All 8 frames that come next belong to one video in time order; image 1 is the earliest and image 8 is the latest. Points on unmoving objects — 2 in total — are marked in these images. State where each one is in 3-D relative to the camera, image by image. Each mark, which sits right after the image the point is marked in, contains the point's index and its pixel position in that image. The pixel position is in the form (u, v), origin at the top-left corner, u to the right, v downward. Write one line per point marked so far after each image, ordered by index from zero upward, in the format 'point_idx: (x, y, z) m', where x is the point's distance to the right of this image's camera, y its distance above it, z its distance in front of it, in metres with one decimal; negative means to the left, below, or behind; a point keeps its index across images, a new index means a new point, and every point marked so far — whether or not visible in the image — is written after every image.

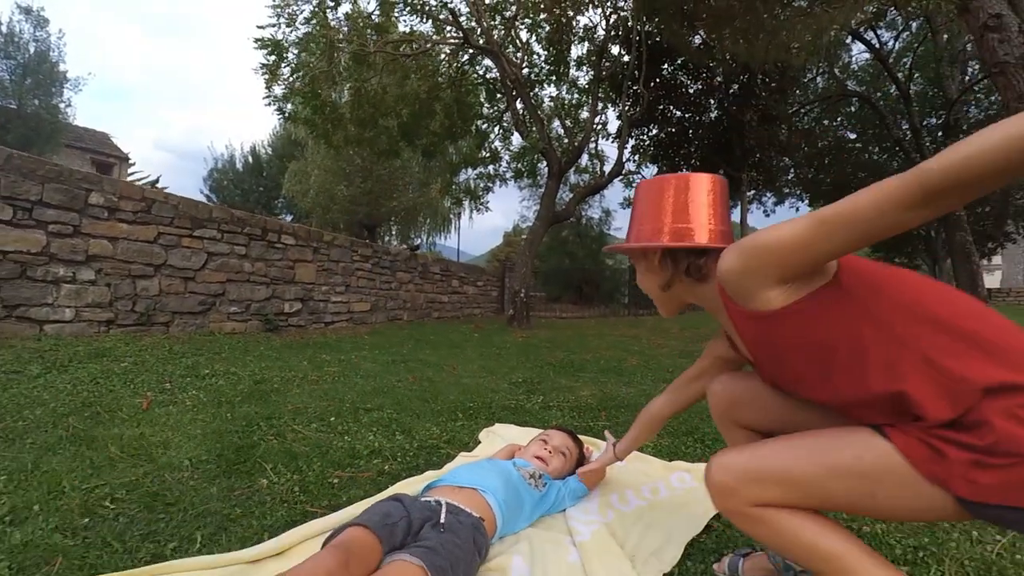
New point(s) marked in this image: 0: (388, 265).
0: (-1.9, +0.4, +9.3) m
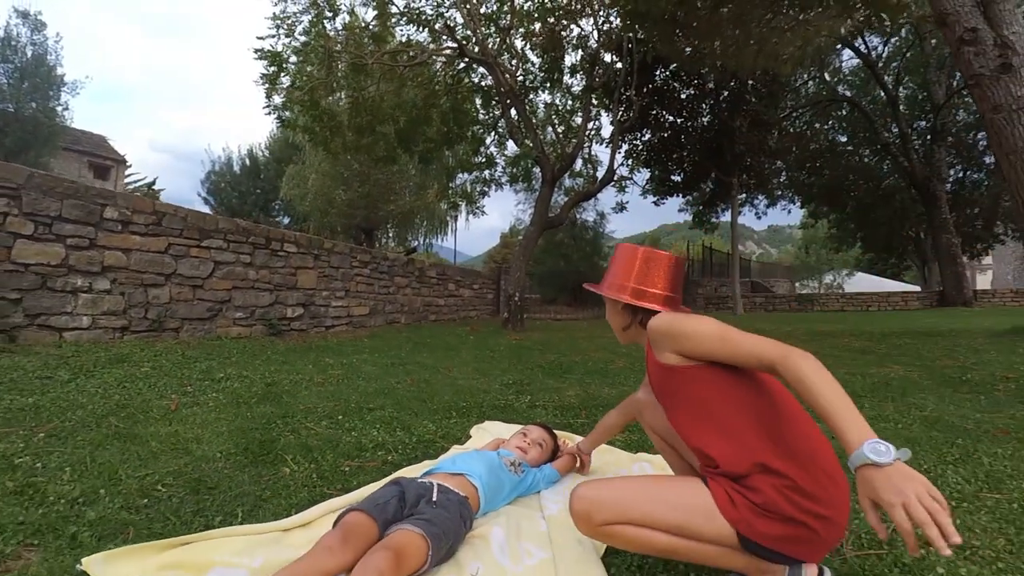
0: (-2.0, +0.3, +9.6) m
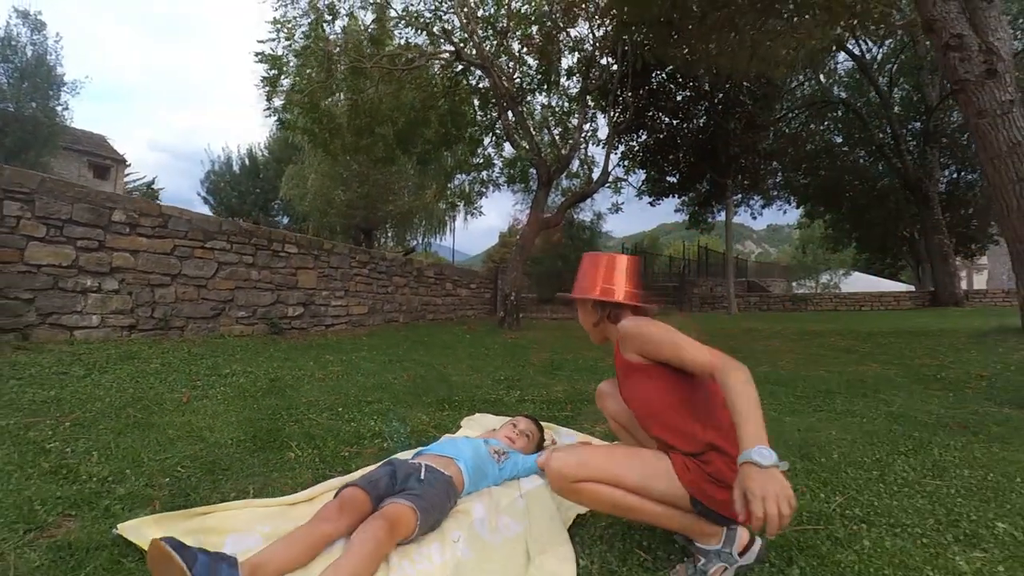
0: (-2.0, +0.3, +9.8) m
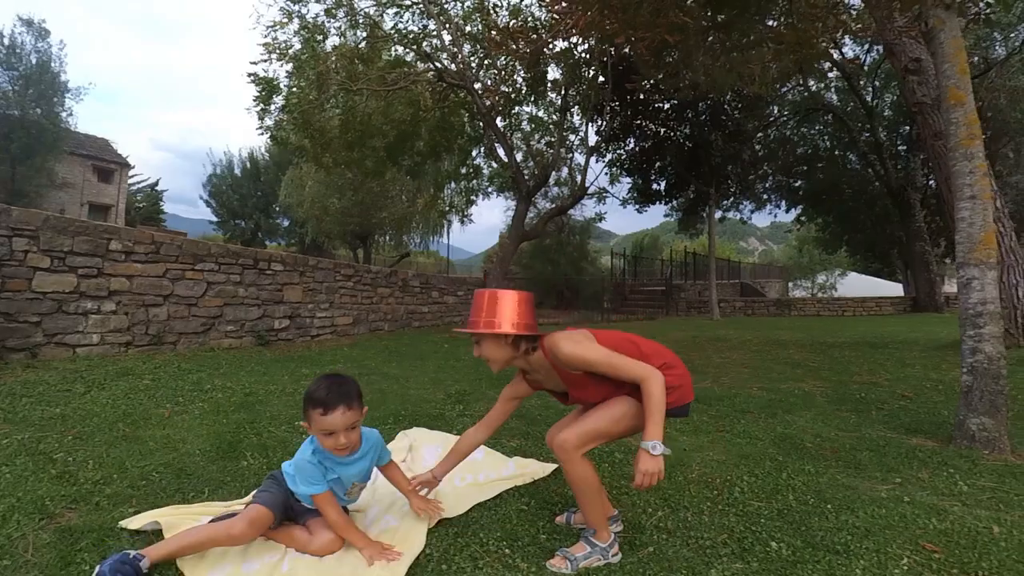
0: (-2.4, +0.1, +10.4) m
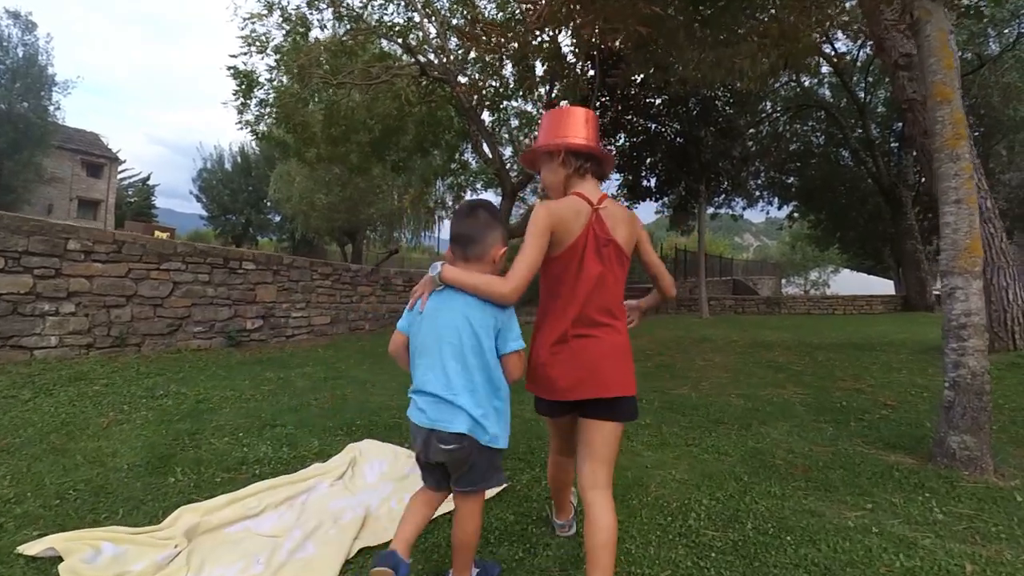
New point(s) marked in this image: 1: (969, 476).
0: (-2.7, +0.1, +10.2) m
1: (+2.5, -1.0, +3.3) m
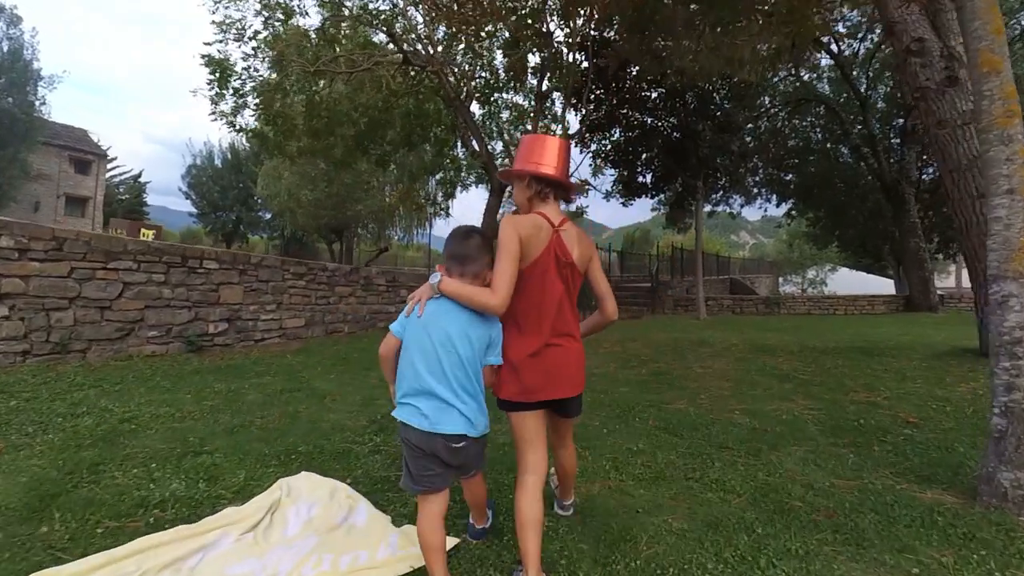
0: (-2.9, +0.1, +9.6) m
1: (+2.3, -1.0, +2.8) m
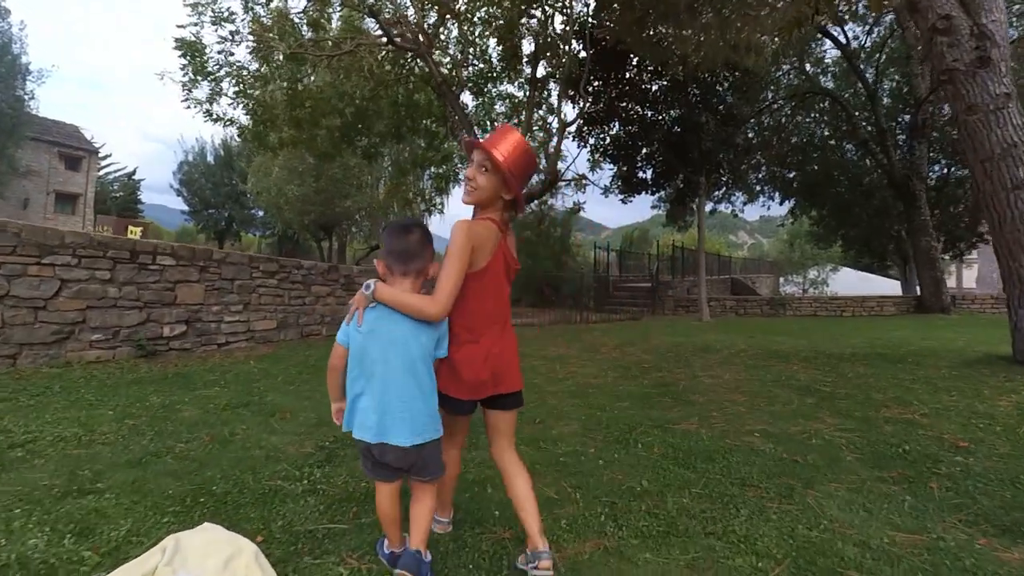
0: (-3.1, +0.1, +8.9) m
1: (+2.2, -1.0, +2.1) m
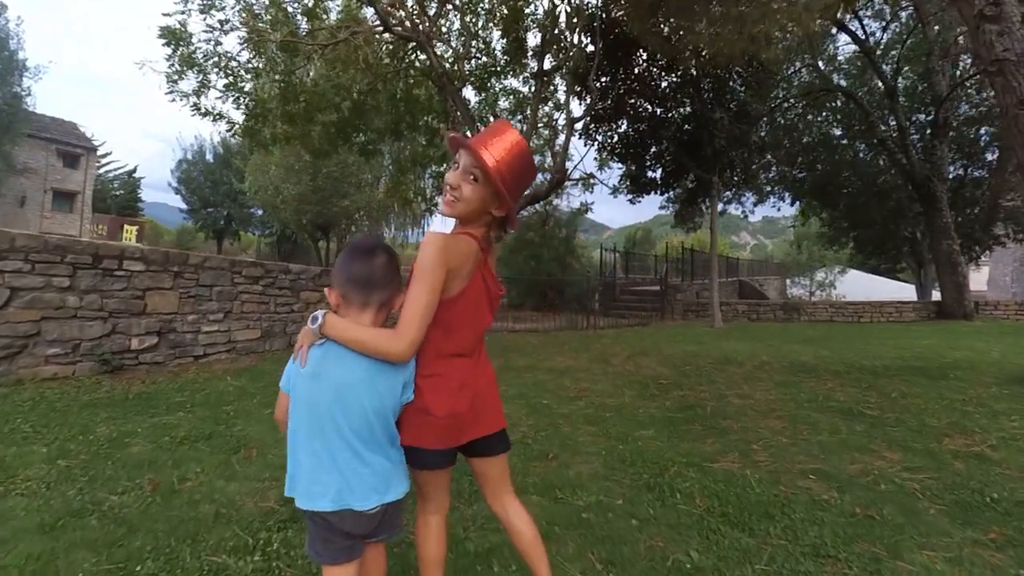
0: (-3.0, +0.1, +8.2) m
1: (+2.3, -1.1, +1.4) m
